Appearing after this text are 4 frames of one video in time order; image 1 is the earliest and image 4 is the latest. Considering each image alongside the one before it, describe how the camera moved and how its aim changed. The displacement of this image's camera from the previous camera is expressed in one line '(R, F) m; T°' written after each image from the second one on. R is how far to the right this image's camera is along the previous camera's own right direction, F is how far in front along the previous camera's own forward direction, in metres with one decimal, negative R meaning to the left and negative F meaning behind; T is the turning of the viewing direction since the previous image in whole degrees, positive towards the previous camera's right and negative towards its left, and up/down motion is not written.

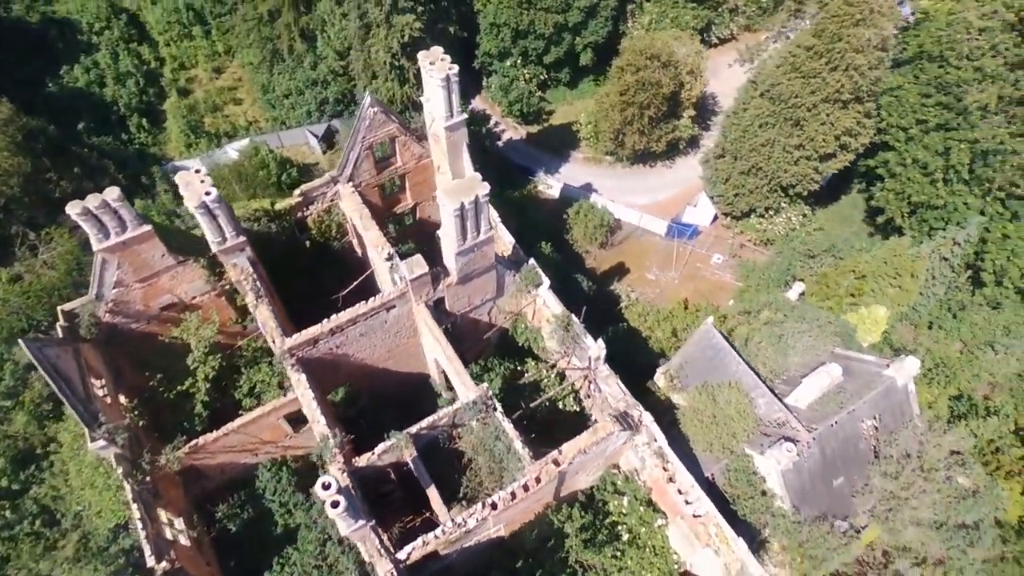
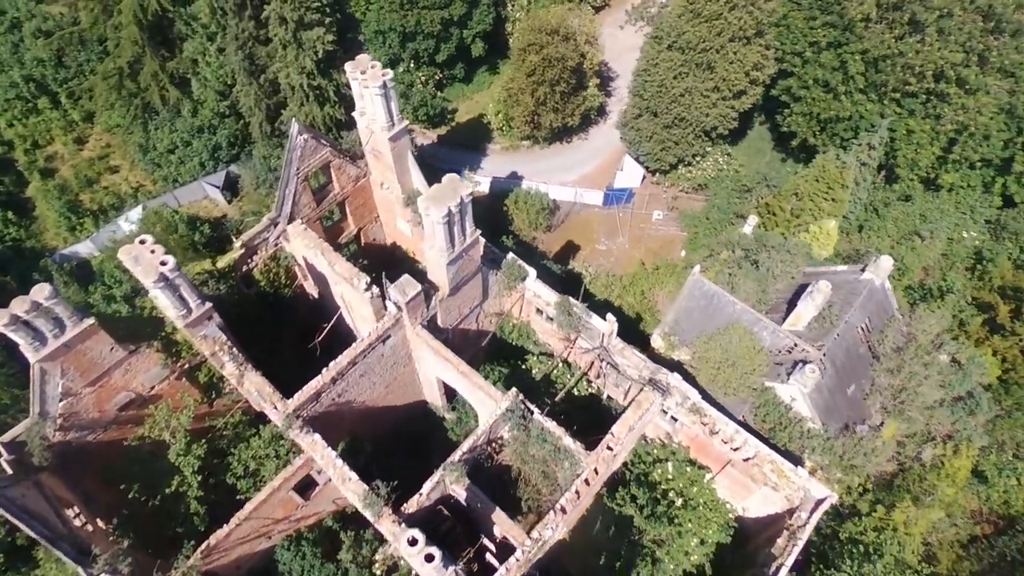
(-2.9, +1.1) m; +9°
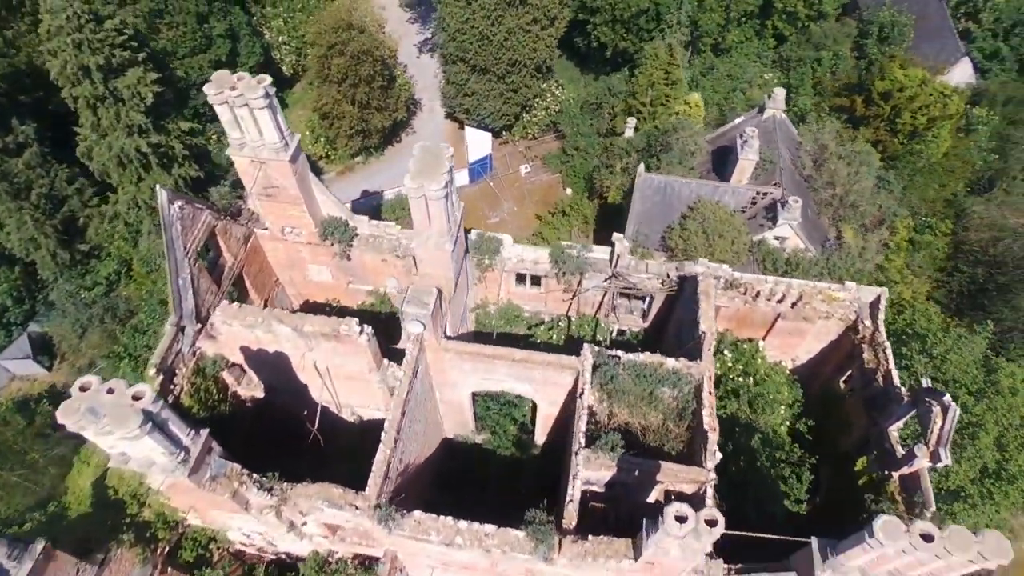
(-5.5, +3.4) m; +18°
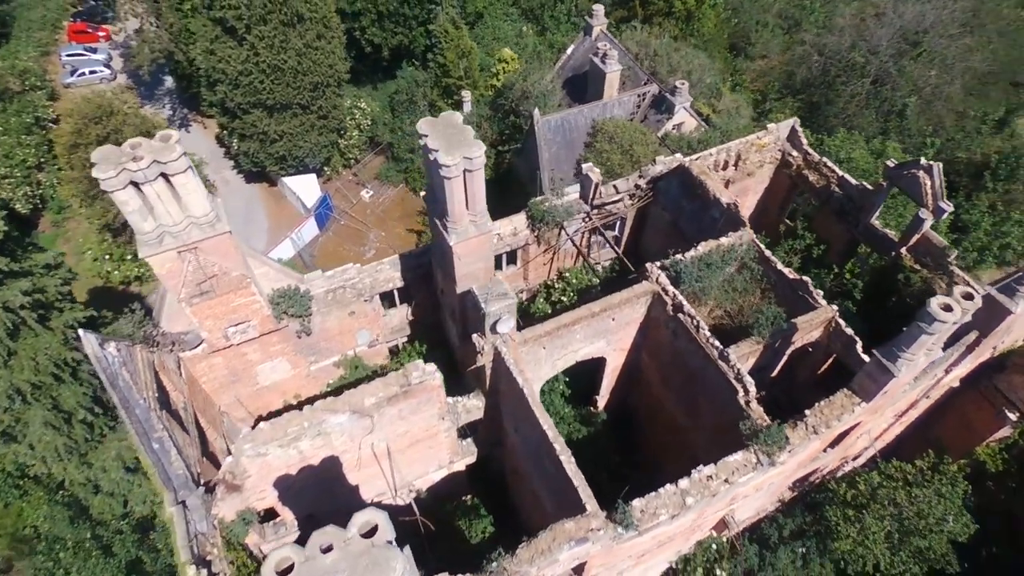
(-6.0, +2.9) m; +20°
